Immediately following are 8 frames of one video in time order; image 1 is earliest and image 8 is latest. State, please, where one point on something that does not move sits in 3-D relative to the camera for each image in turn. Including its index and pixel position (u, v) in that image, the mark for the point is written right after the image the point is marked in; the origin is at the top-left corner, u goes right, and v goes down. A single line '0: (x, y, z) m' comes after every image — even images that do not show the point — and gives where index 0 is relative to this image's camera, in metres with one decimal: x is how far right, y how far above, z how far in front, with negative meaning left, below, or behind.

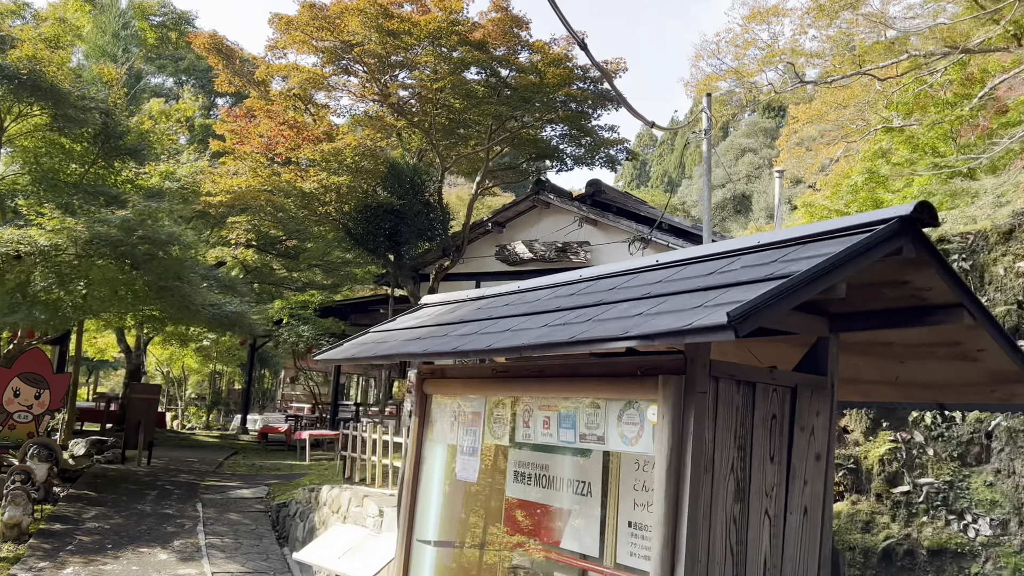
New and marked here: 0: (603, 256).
0: (+1.7, +0.6, +17.3) m
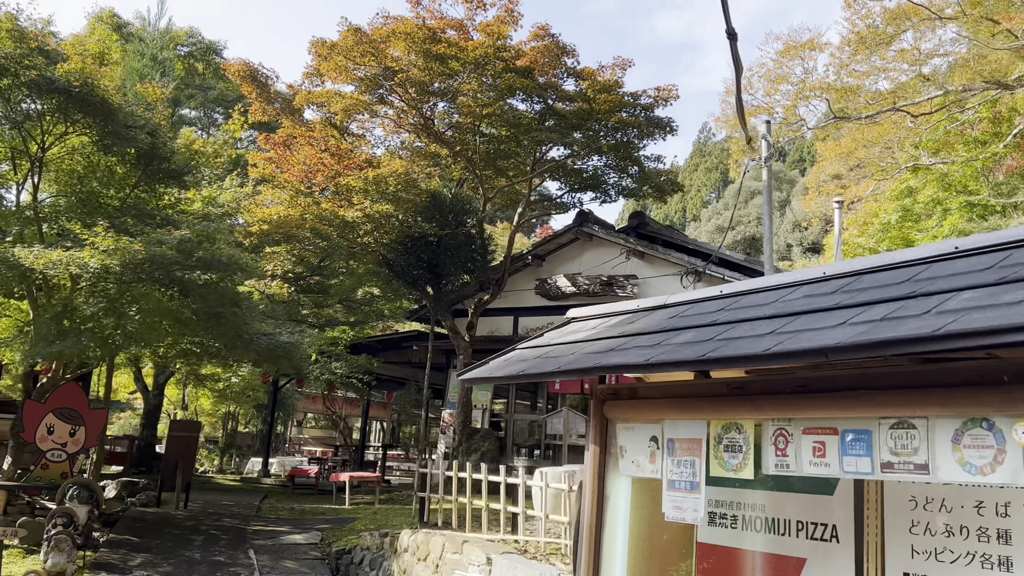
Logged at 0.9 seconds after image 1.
0: (+2.5, 0.0, +16.6) m
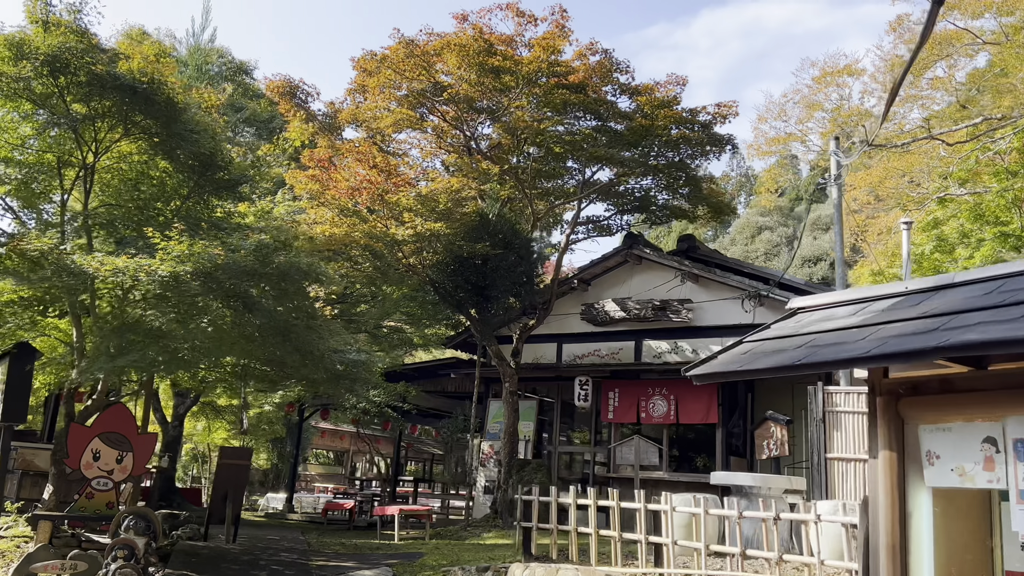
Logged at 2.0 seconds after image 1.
0: (+3.3, -0.4, +16.0) m
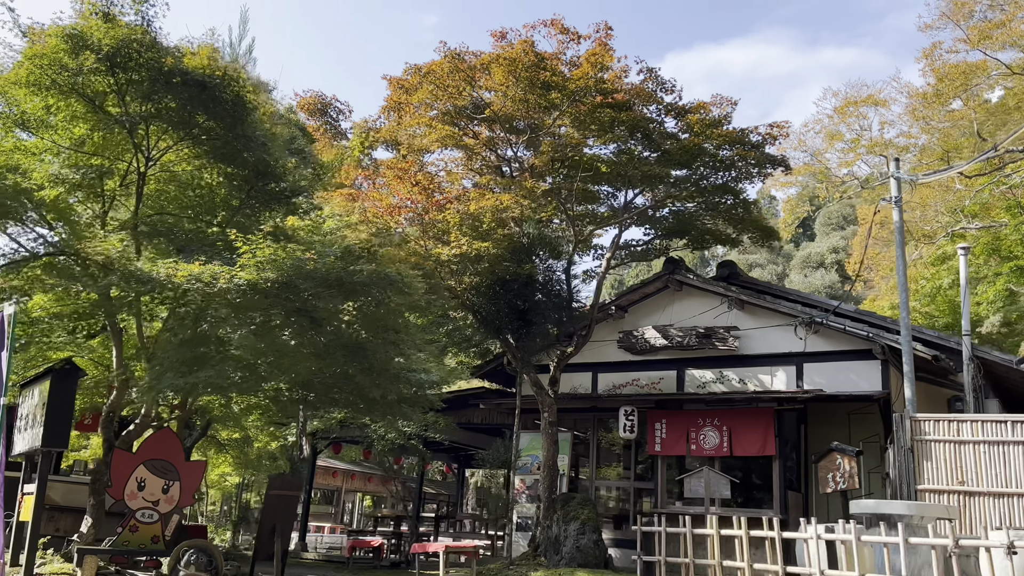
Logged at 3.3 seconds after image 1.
0: (+4.0, -0.9, +15.4) m
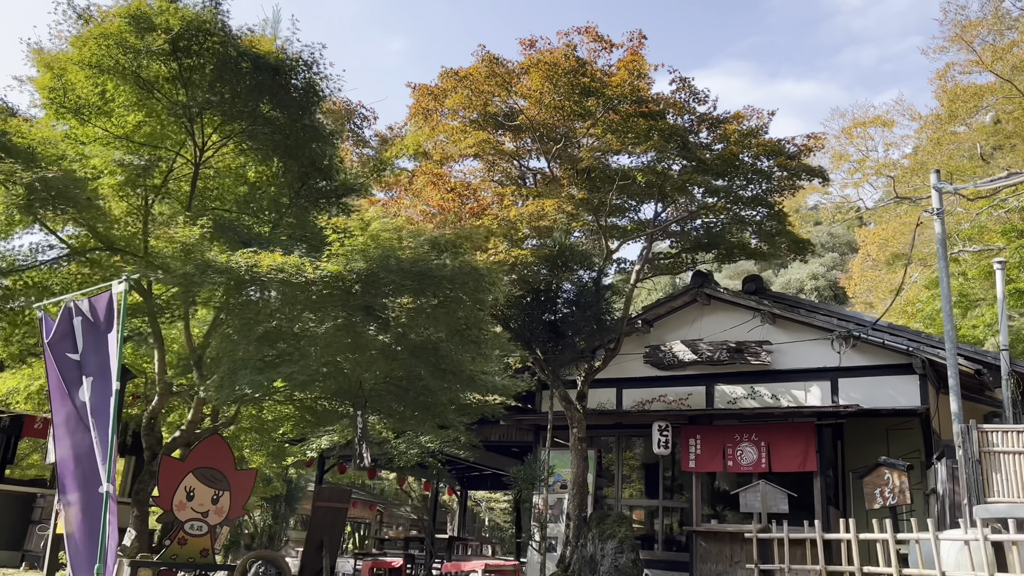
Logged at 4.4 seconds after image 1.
0: (+4.4, -1.1, +15.1) m
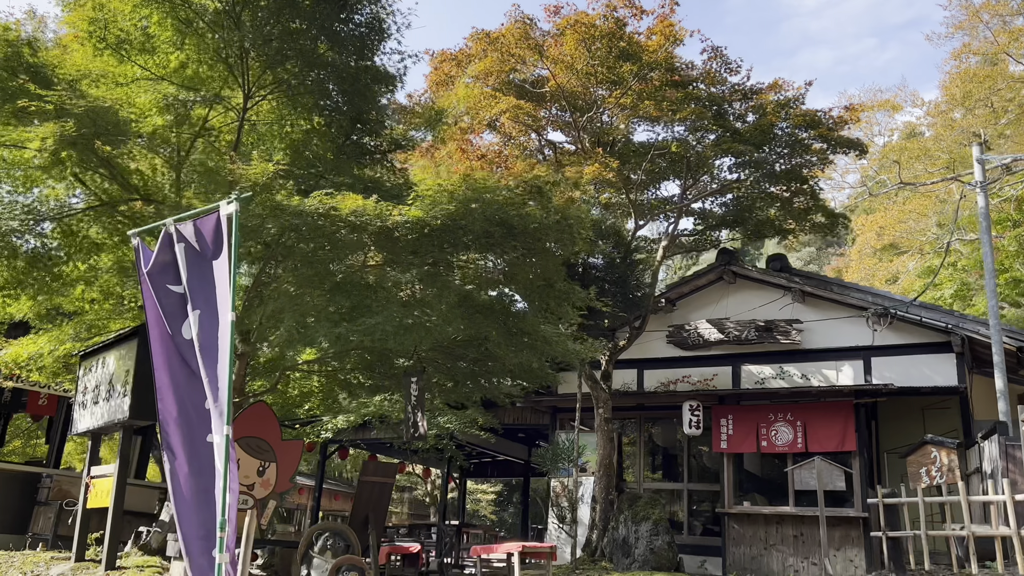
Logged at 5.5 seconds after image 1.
0: (+4.8, -0.7, +14.8) m
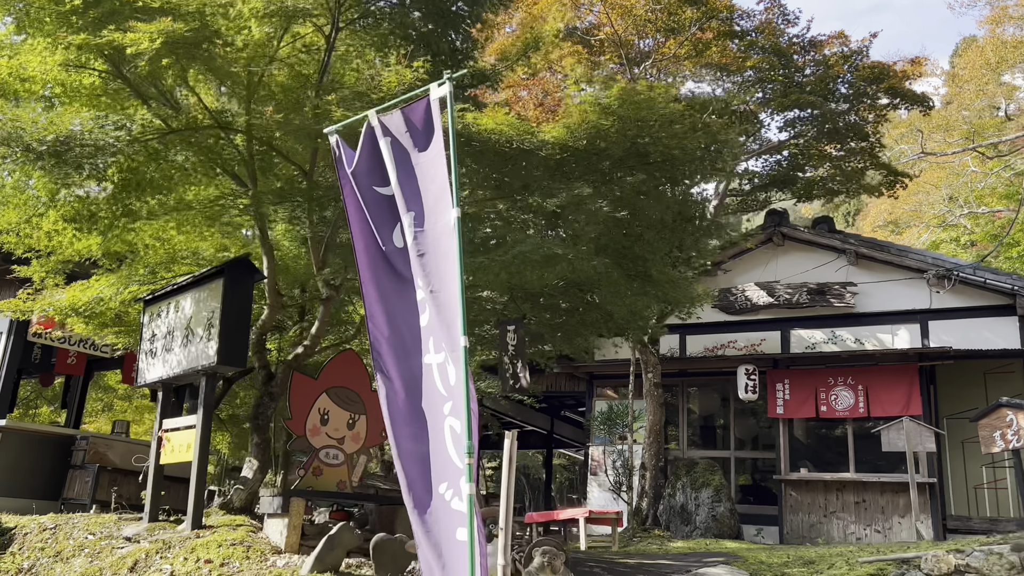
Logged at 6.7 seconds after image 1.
0: (+5.5, -0.2, +14.3) m
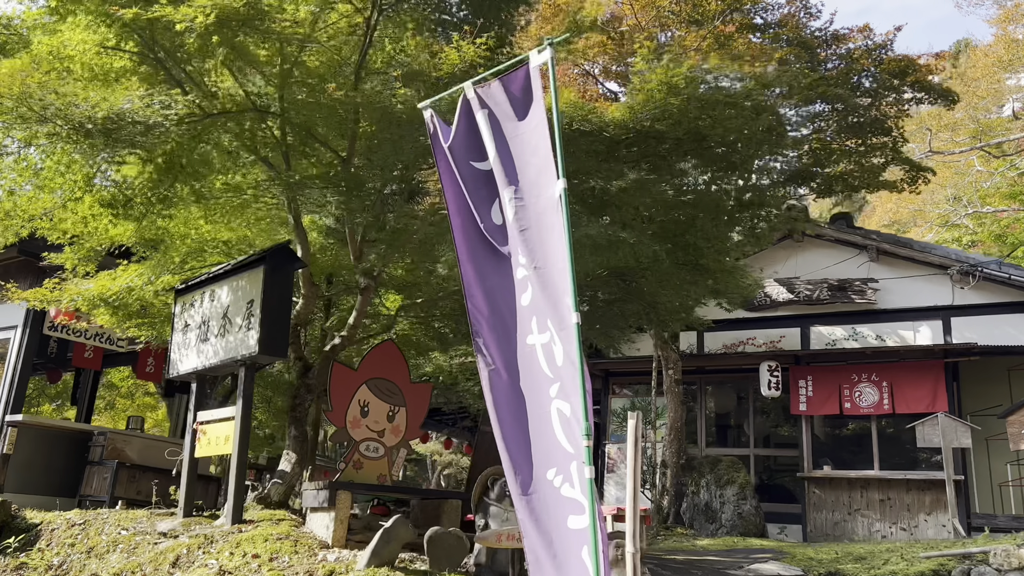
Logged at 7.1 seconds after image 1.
0: (+5.8, -0.1, +14.2) m
